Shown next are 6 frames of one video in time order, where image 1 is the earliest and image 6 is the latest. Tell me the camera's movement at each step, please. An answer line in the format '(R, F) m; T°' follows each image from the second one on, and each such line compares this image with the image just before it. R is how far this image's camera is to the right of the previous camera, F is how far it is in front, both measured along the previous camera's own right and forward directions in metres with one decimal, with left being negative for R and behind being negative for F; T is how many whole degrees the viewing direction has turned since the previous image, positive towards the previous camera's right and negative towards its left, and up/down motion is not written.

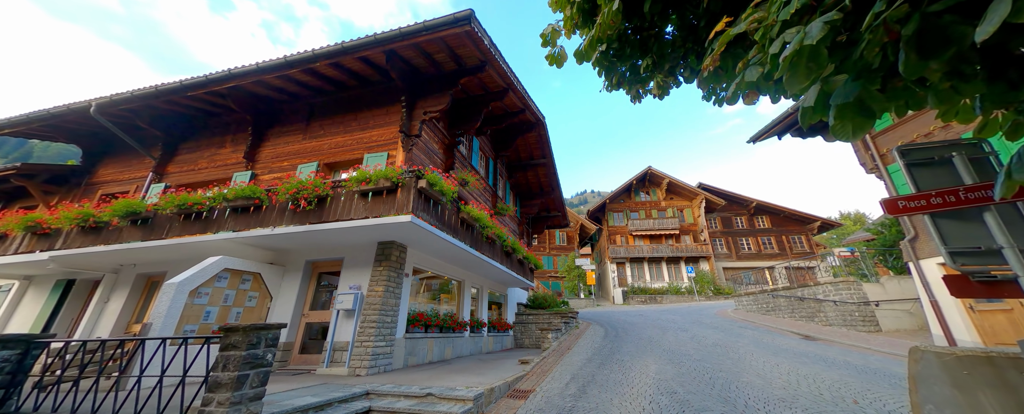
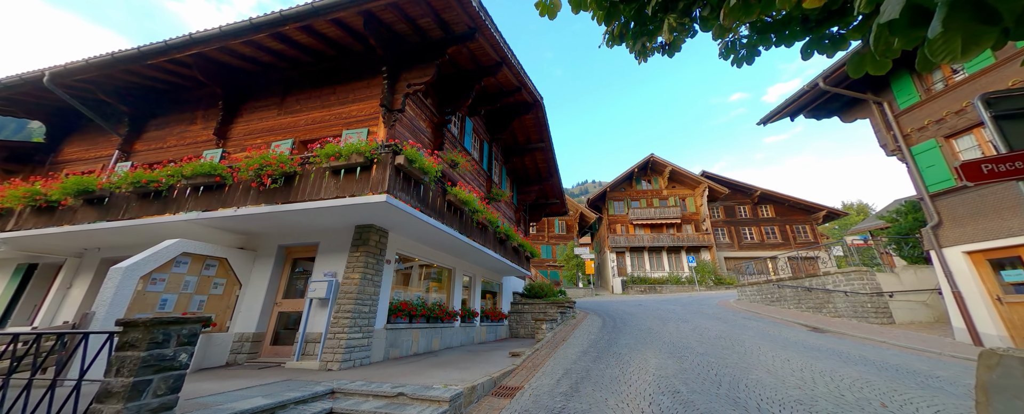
(+0.2, +0.6) m; 0°
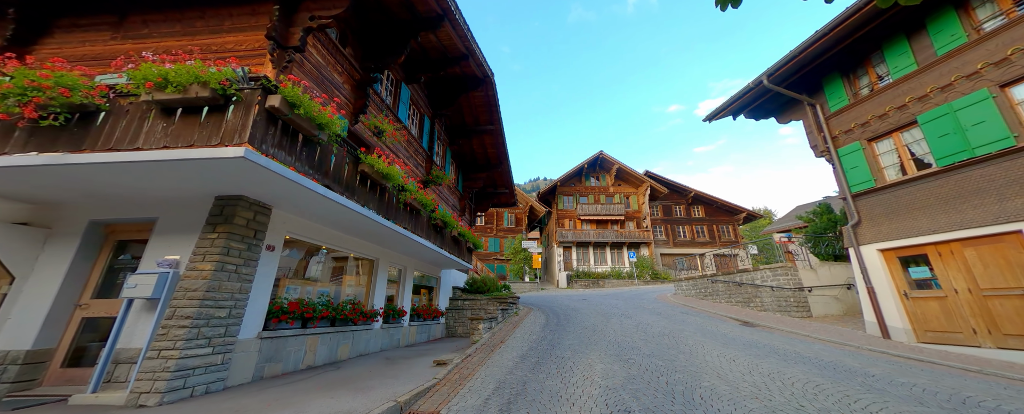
(+0.4, +1.1) m; +9°
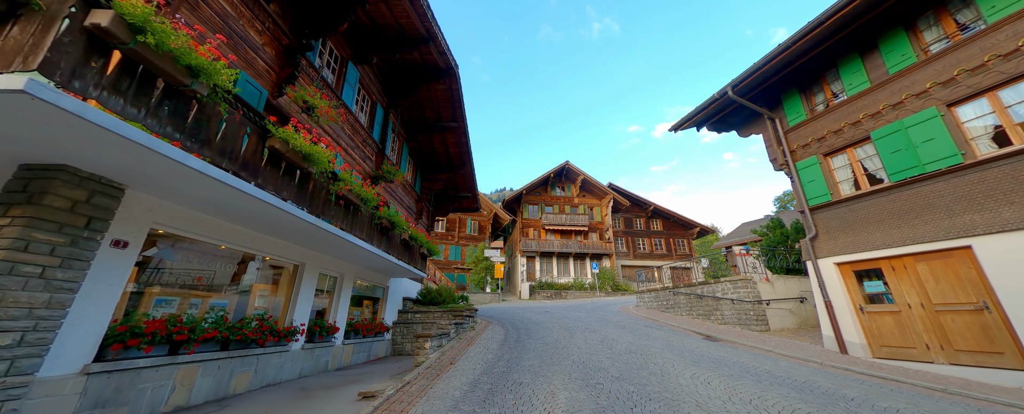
(+0.2, +0.9) m; +6°
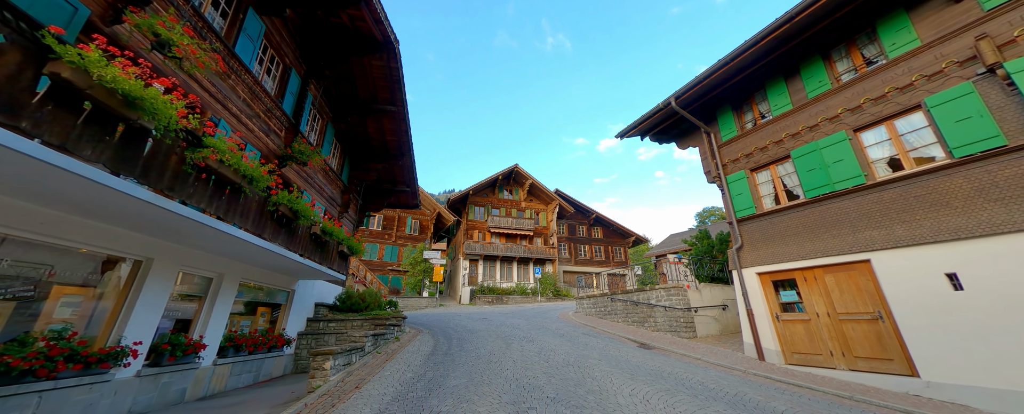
(+0.3, +0.8) m; +10°
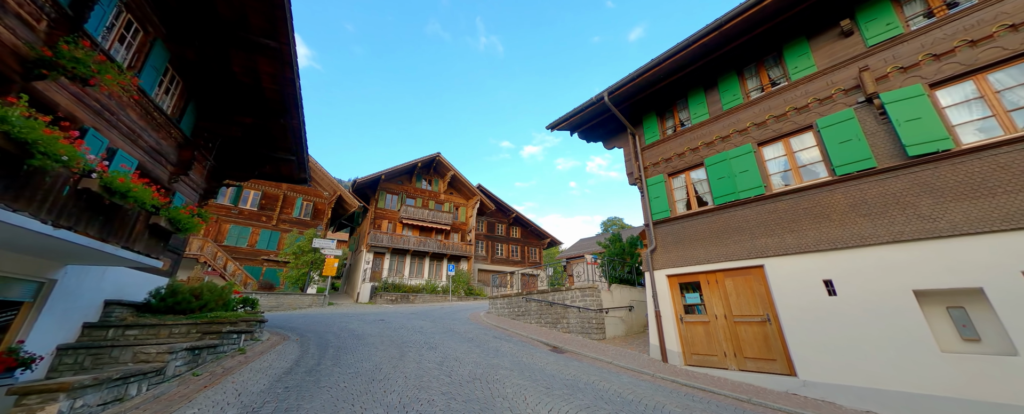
(+0.3, +1.3) m; +15°
